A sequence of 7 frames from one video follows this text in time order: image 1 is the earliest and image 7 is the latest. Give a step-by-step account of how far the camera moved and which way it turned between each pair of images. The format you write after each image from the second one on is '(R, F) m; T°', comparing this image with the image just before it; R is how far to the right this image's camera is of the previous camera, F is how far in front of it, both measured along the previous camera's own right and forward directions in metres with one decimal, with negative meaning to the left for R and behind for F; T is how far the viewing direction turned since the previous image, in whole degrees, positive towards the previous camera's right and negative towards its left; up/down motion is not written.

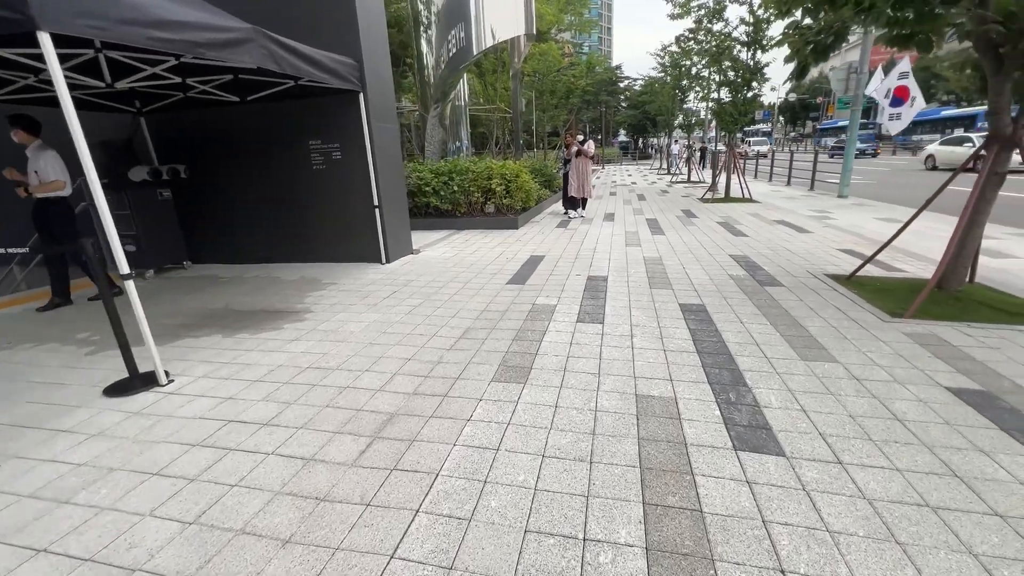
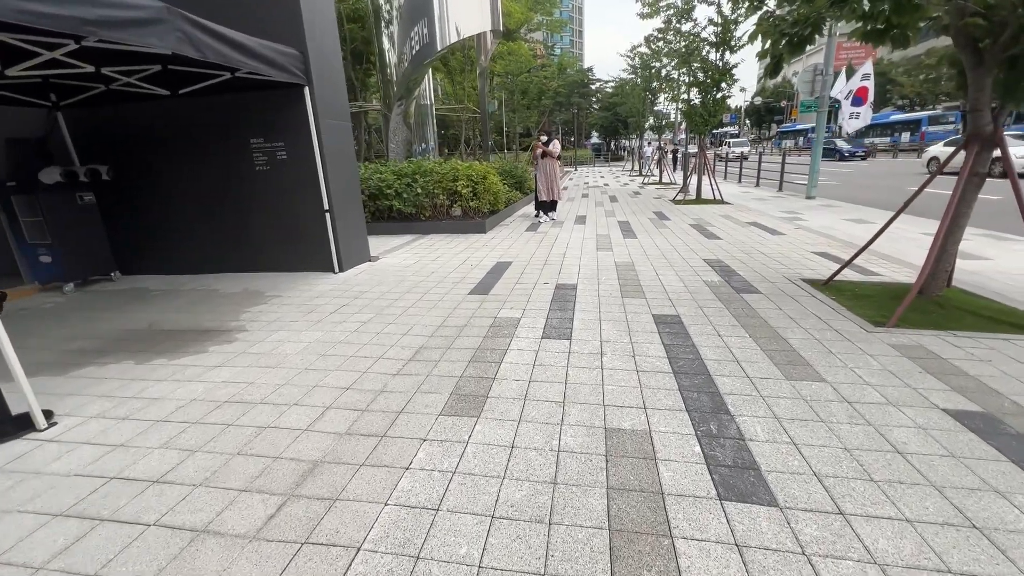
(+0.2, +0.4) m; +3°
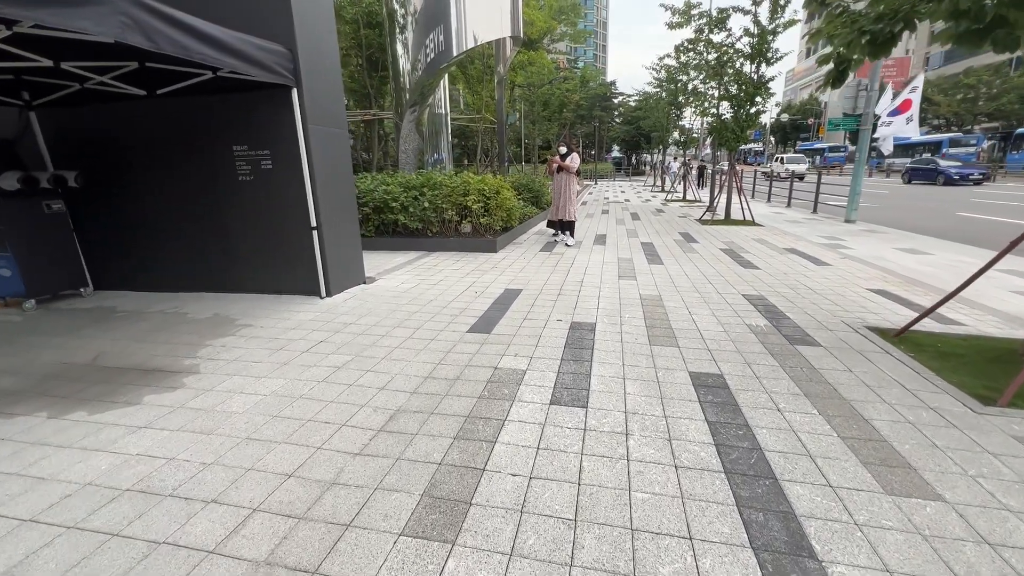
(+0.1, +0.8) m; -2°
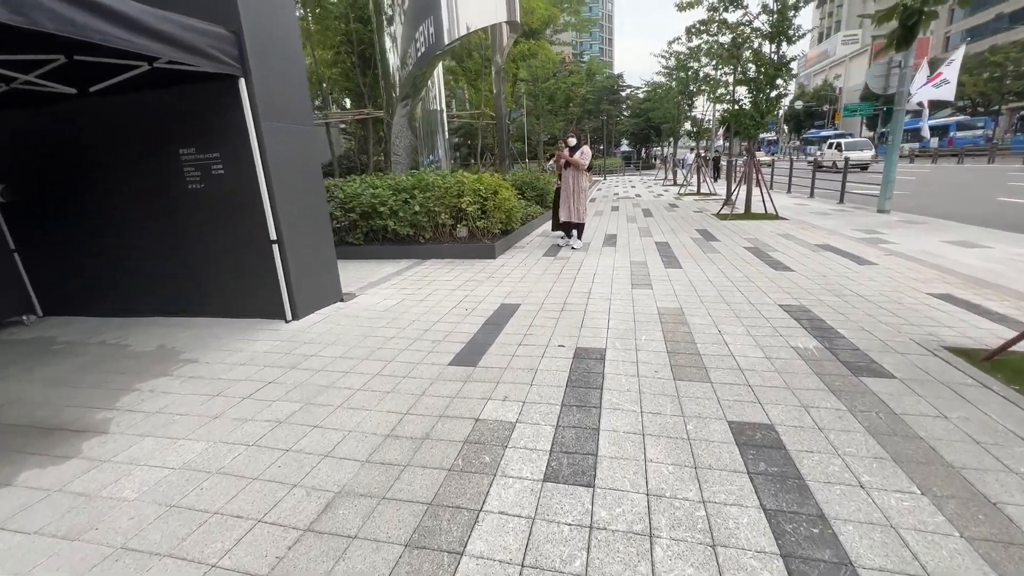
(+0.2, +0.8) m; -2°
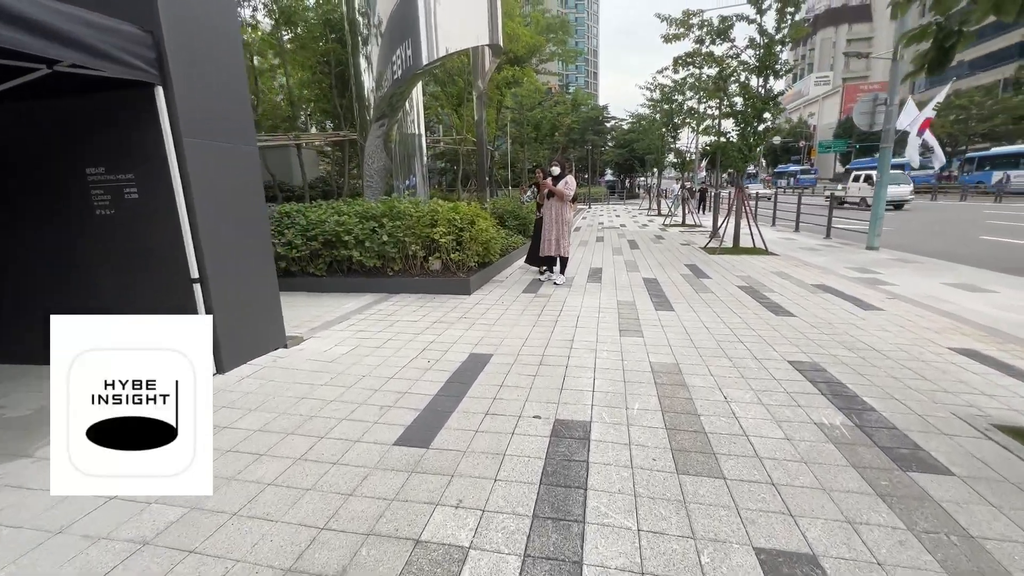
(+0.1, +0.7) m; +2°
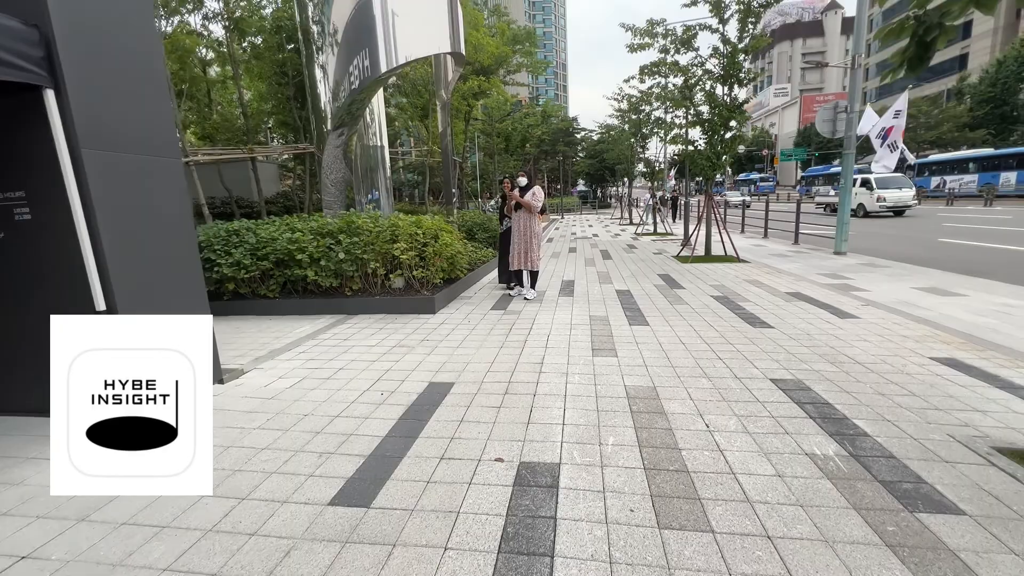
(+0.1, +0.4) m; +3°
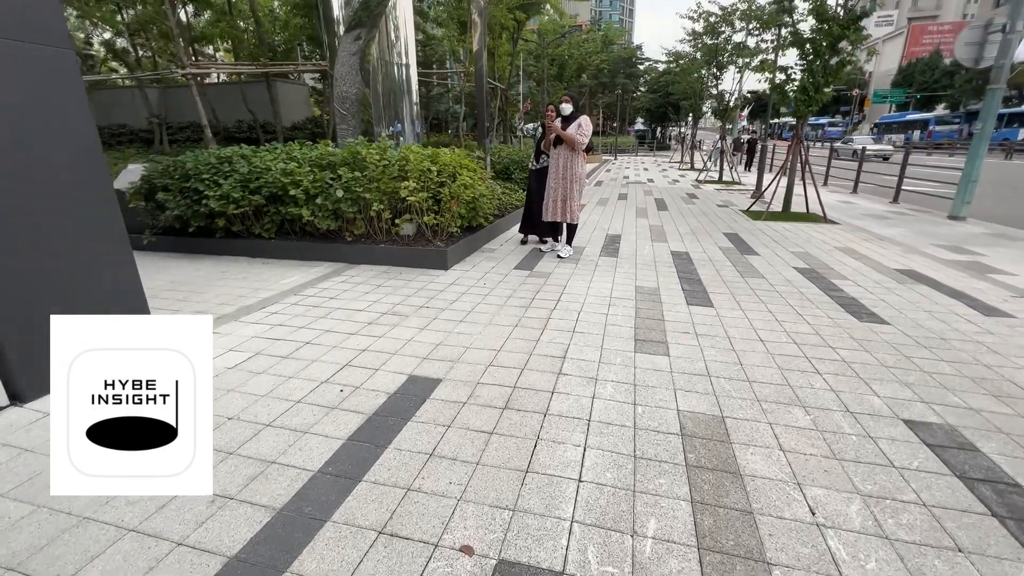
(+0.2, +1.2) m; -5°
